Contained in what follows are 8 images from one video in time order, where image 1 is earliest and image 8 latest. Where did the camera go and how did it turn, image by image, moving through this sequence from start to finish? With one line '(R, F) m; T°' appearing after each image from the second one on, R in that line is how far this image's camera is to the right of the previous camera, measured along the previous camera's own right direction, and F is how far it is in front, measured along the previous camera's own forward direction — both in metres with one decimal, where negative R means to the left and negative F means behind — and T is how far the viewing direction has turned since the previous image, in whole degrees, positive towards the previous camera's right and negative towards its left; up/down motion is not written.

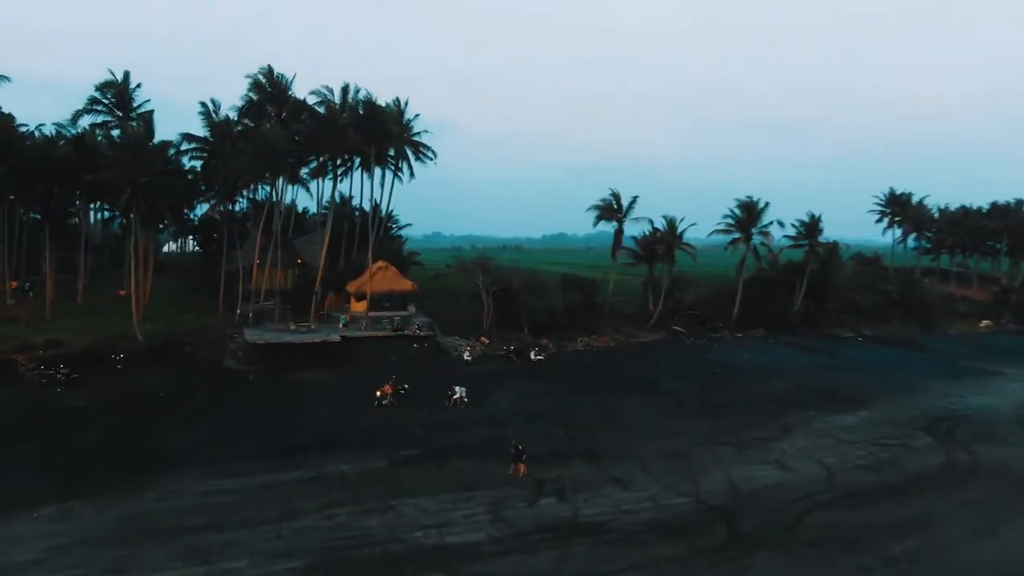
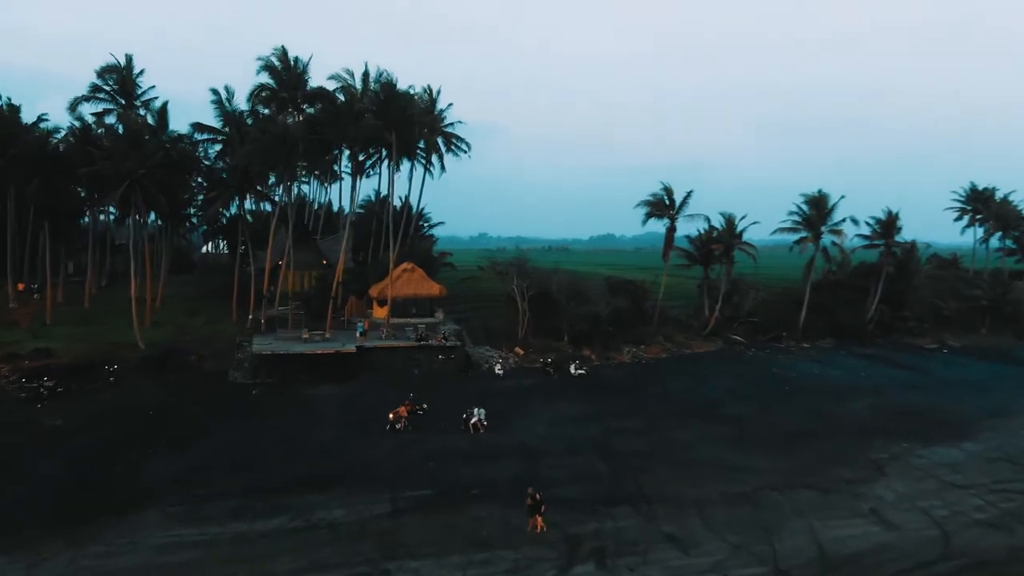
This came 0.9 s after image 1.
(+0.4, +4.2) m; -4°
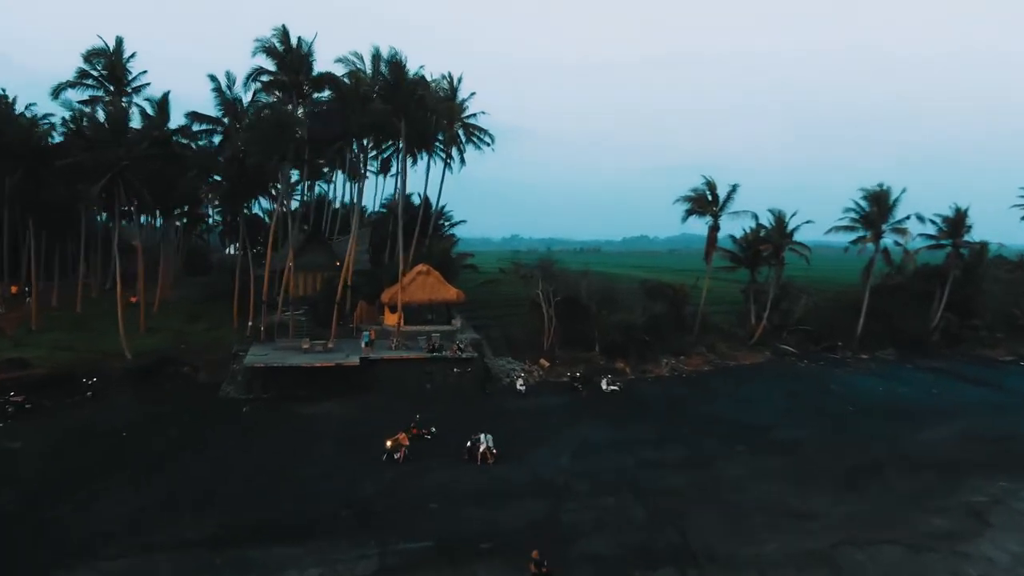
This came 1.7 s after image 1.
(+0.3, +3.7) m; -2°
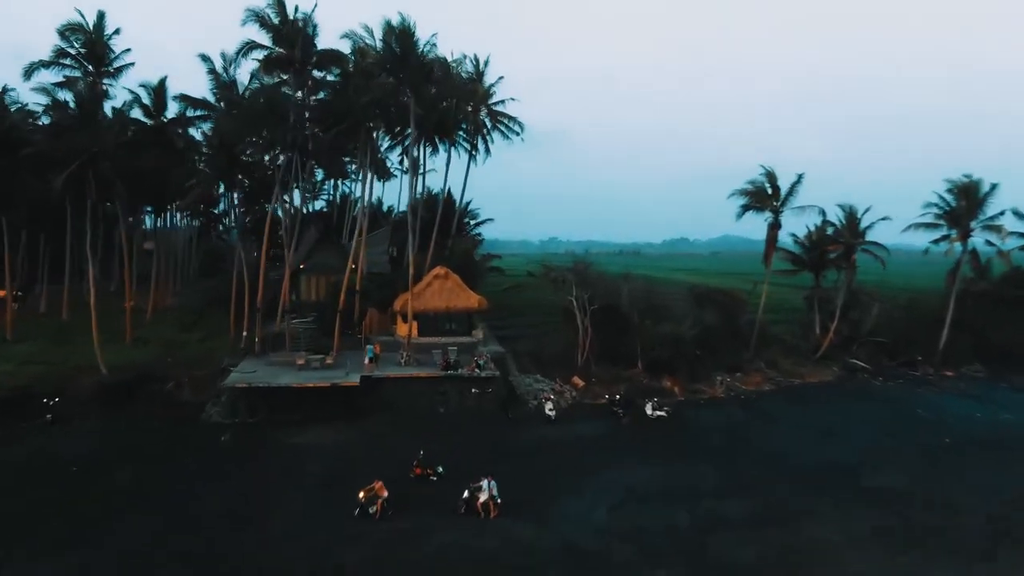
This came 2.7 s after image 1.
(+0.3, +4.4) m; -3°
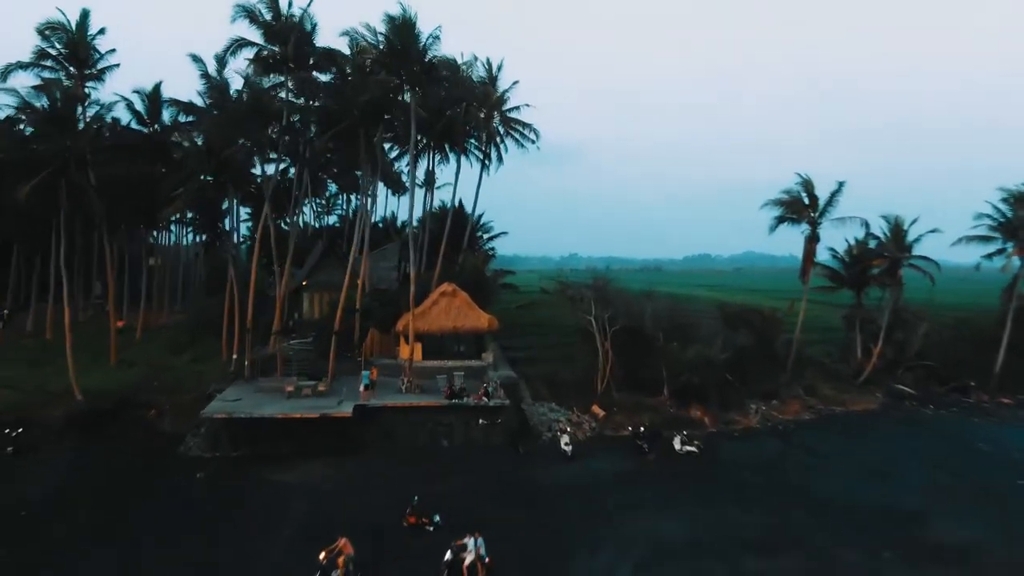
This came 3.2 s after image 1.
(+0.3, +2.5) m; -2°
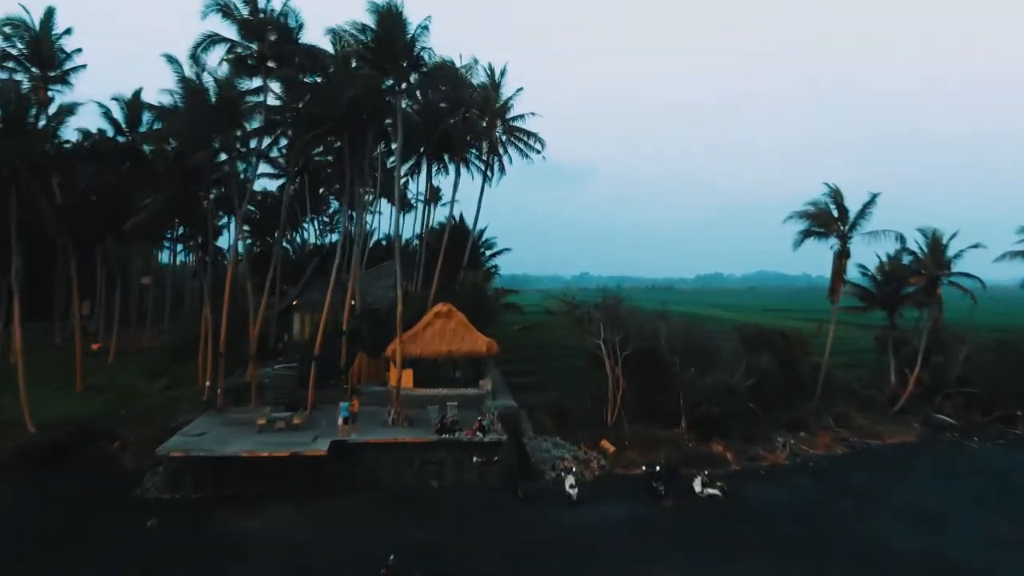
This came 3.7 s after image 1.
(+0.3, +2.5) m; -1°
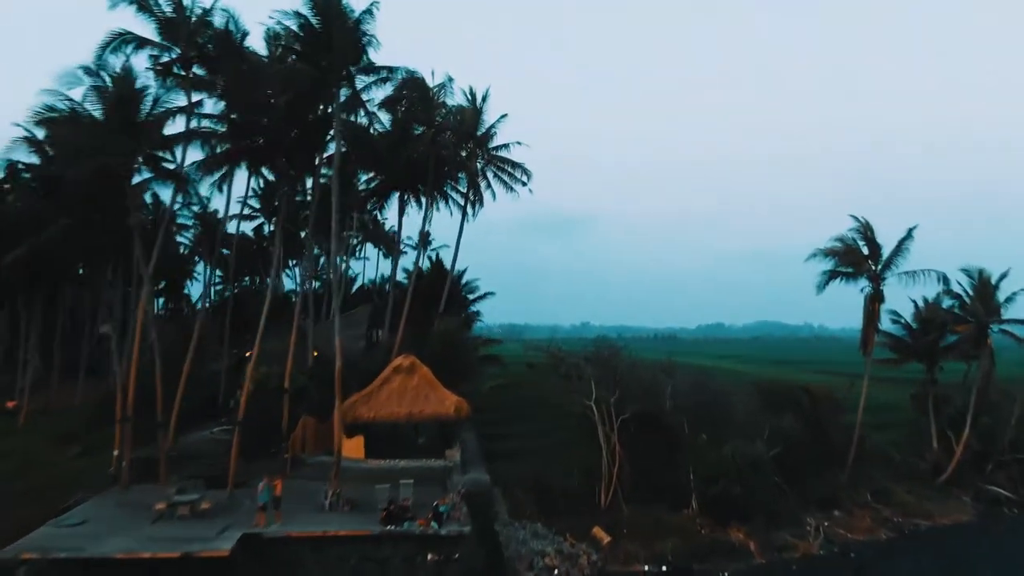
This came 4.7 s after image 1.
(+0.7, +4.1) m; 0°
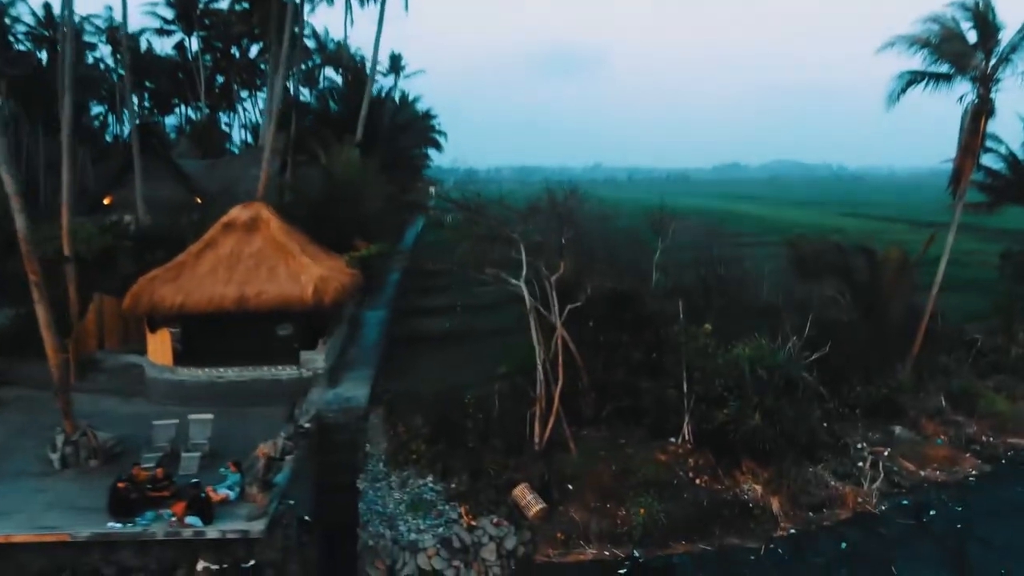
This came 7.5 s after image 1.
(+2.1, +7.8) m; -1°
